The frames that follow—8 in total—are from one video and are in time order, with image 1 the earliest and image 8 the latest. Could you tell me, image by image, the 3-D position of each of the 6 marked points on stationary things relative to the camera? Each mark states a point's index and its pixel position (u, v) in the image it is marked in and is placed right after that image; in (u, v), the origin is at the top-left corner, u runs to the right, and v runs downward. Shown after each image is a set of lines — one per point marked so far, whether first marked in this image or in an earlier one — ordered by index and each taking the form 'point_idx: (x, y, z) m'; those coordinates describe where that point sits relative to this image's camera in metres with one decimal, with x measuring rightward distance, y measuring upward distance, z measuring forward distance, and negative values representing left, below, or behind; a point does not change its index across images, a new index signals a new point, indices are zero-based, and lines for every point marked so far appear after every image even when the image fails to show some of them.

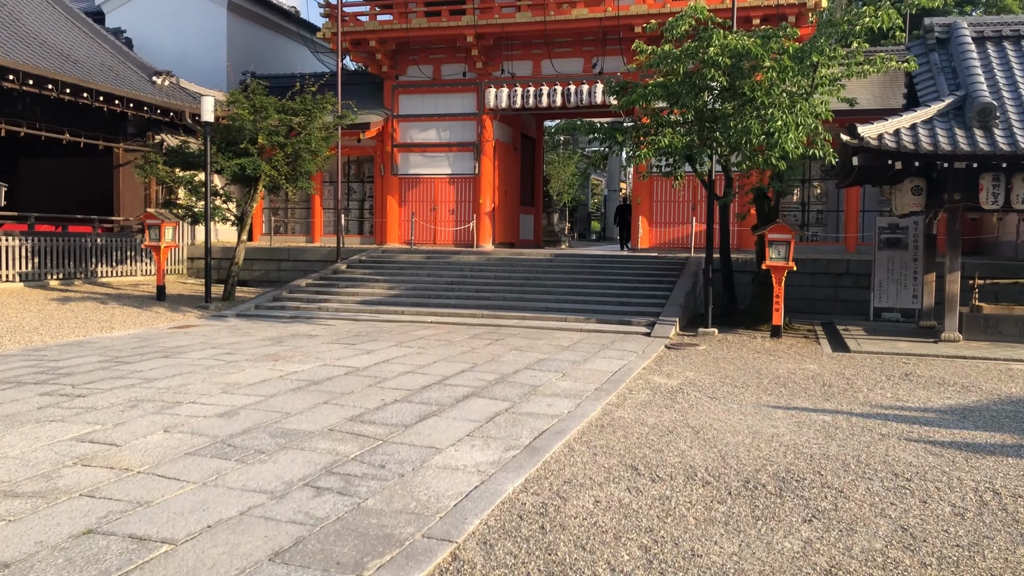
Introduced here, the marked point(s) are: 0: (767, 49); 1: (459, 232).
0: (+2.5, +2.4, +8.3) m
1: (-1.0, +1.1, +16.7) m
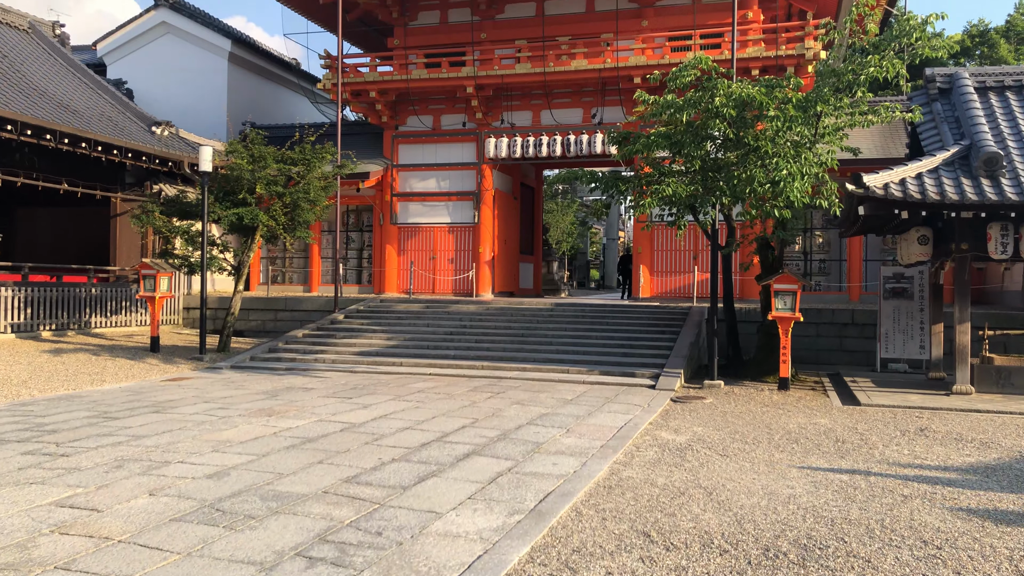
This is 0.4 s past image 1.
0: (+2.5, +1.9, +8.2) m
1: (-1.1, +0.1, +16.6) m
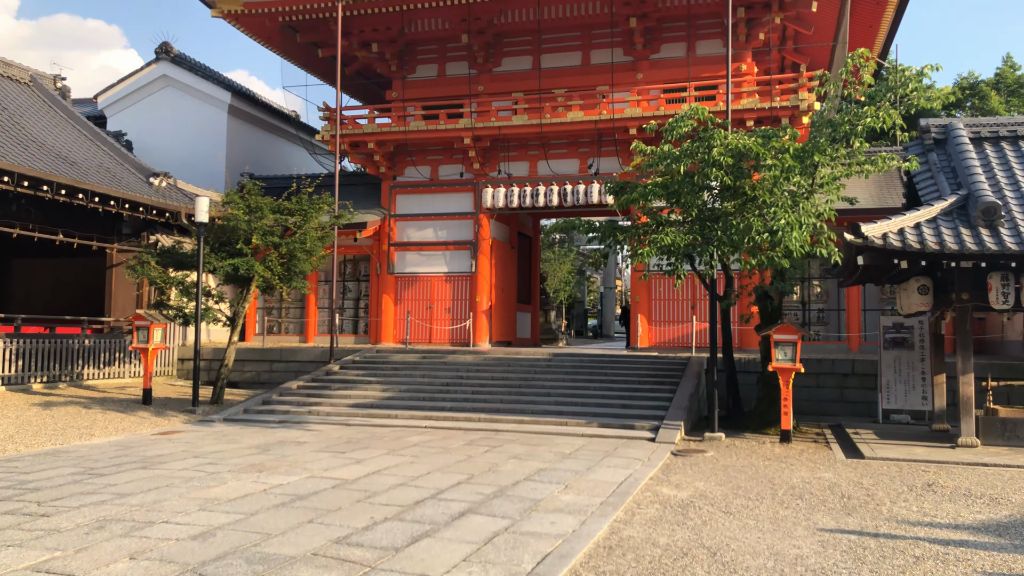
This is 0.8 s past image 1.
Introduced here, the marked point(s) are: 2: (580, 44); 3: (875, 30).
0: (+2.5, +1.4, +8.2) m
1: (-1.1, -0.8, +16.5) m
2: (+1.3, +4.8, +16.4) m
3: (+6.9, +4.9, +15.9) m
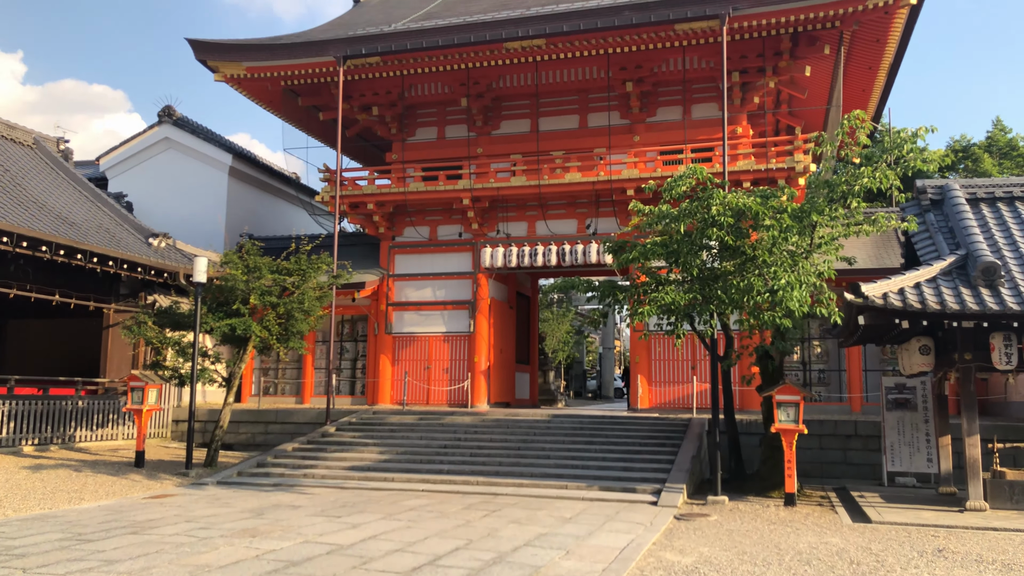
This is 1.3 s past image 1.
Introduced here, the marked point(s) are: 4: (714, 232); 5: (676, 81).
0: (+2.5, +0.8, +8.3) m
1: (-1.1, -2.0, +16.3) m
2: (+1.3, +3.6, +16.6) m
3: (+6.9, +3.7, +16.2) m
4: (+2.0, +0.5, +8.2) m
5: (+3.1, +3.9, +15.9) m
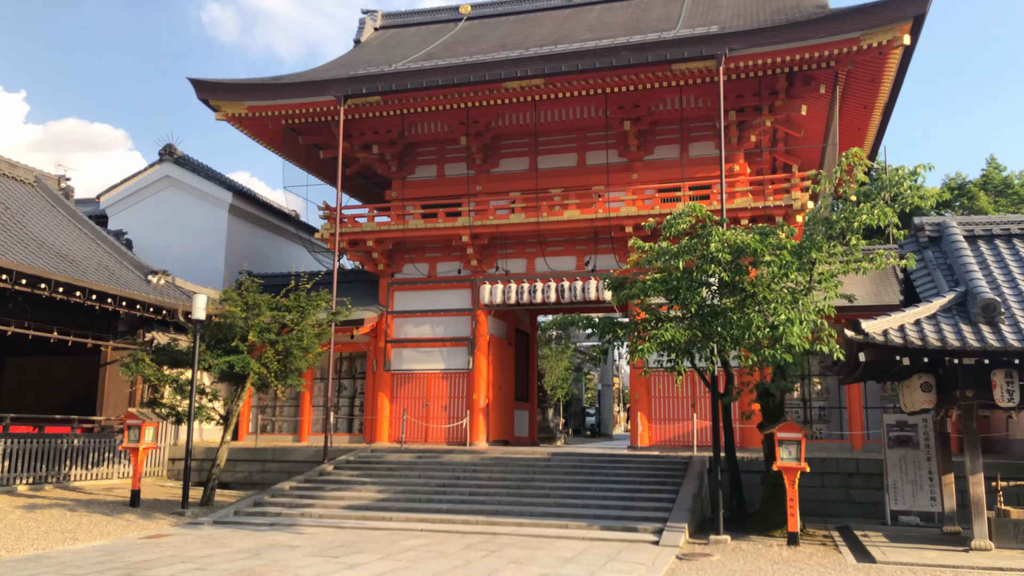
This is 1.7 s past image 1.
0: (+2.5, +0.4, +8.3) m
1: (-1.2, -2.7, +16.2) m
2: (+1.3, +2.8, +16.8) m
3: (+6.8, +3.0, +16.4) m
4: (+2.0, +0.2, +8.2) m
5: (+3.1, +3.2, +16.1) m
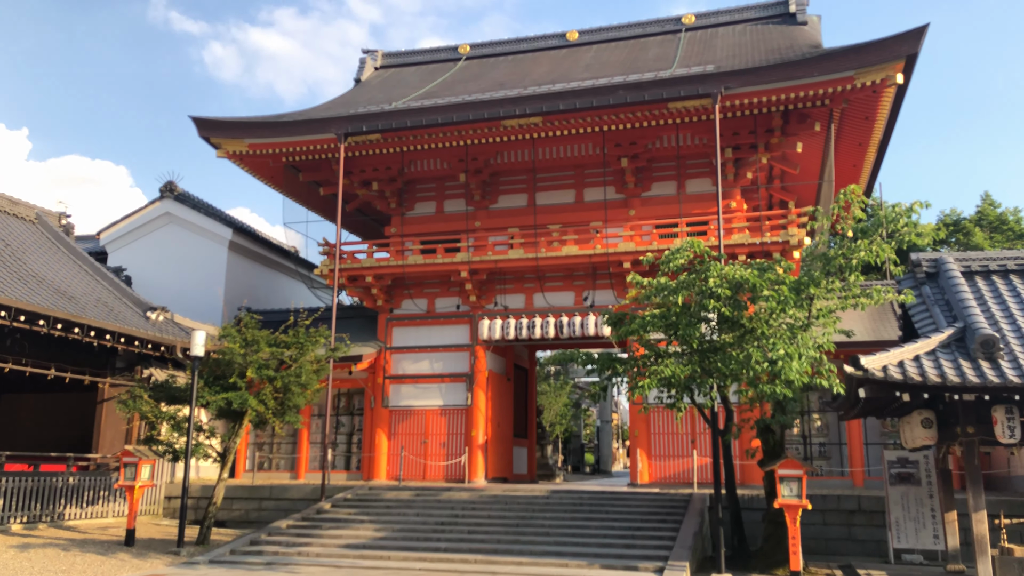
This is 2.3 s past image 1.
0: (+2.5, +0.1, +8.3) m
1: (-1.2, -3.4, +16.1) m
2: (+1.2, +2.1, +16.9) m
3: (+6.8, +2.3, +16.5) m
4: (+2.0, -0.2, +8.2) m
5: (+3.1, +2.5, +16.2) m
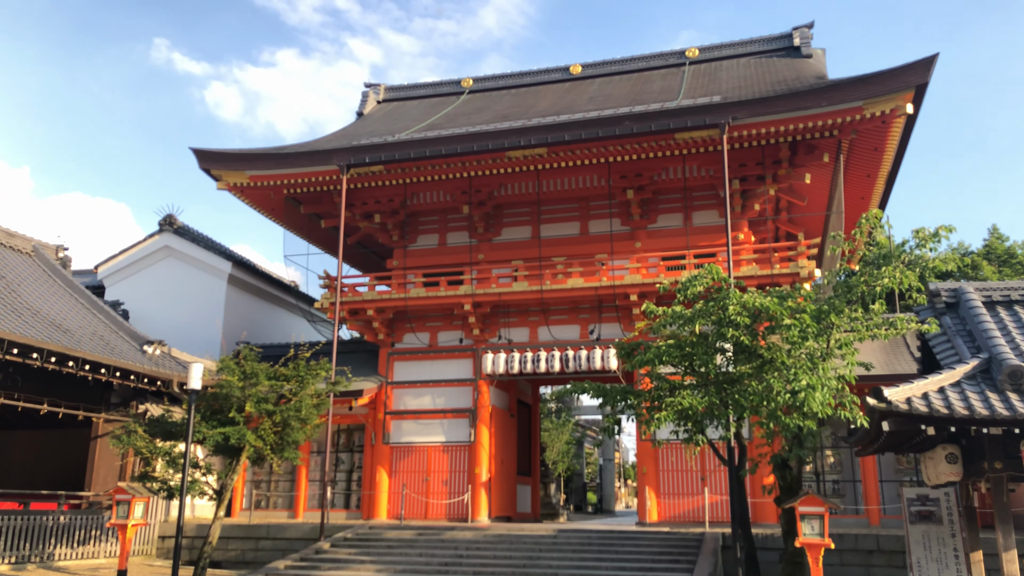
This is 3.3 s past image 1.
0: (+2.6, -0.2, +8.0) m
1: (-1.1, -4.0, +15.6) m
2: (+1.3, +1.5, +16.7) m
3: (+6.9, +1.7, +16.4) m
4: (+2.1, -0.4, +8.0) m
5: (+3.1, +1.9, +16.1) m
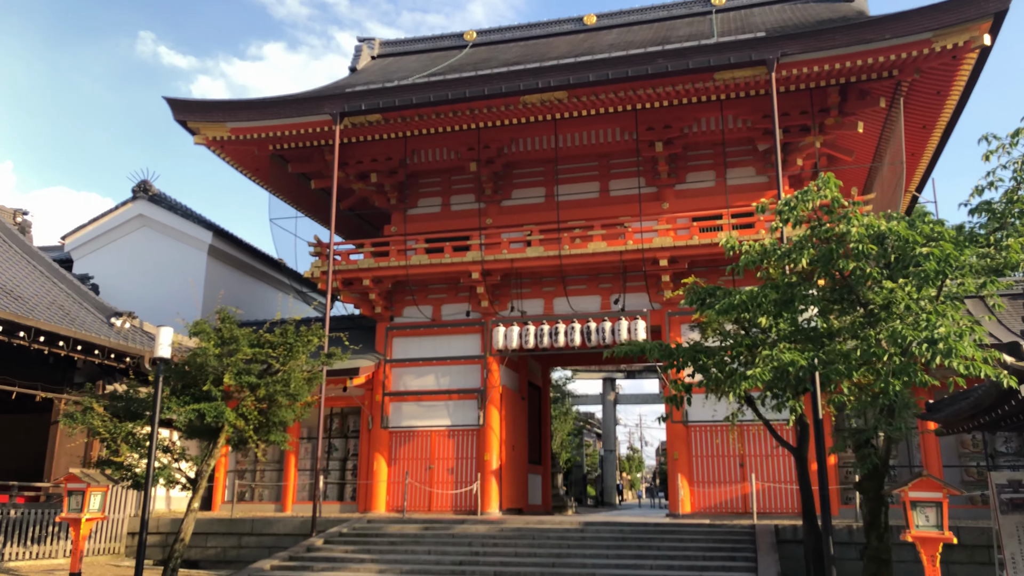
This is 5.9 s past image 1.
0: (+2.9, +0.3, +6.4) m
1: (-0.9, -3.5, +14.0) m
2: (+1.5, +2.1, +15.0) m
3: (+7.1, +2.3, +14.8) m
4: (+2.4, +0.1, +6.3) m
5: (+3.4, +2.5, +14.4) m
